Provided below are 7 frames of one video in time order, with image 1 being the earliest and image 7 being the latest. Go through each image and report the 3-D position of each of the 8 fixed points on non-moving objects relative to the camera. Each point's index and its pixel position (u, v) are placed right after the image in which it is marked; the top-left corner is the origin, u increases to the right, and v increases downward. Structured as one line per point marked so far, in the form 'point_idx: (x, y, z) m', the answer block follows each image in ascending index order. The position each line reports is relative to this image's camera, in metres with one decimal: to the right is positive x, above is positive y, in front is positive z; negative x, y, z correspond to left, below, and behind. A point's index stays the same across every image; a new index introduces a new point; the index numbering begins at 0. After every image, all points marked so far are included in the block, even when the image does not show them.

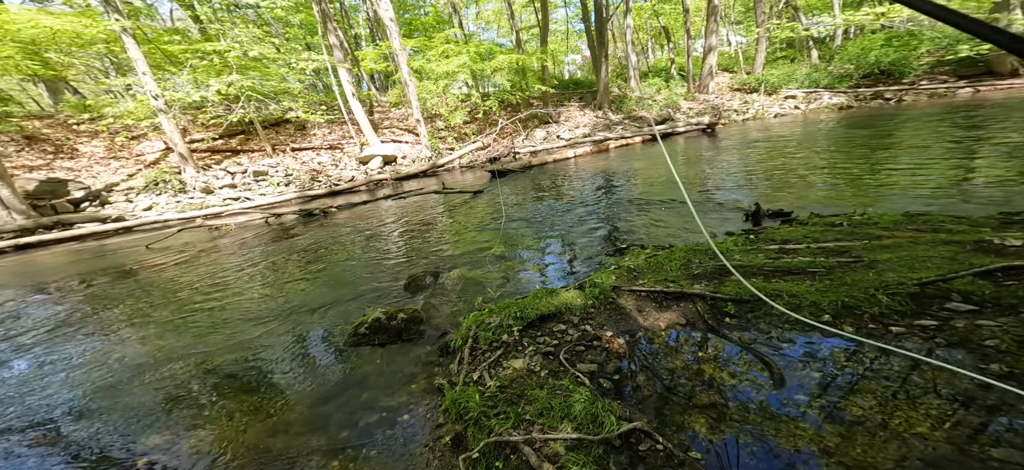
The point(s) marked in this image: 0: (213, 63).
0: (-9.5, +5.6, +14.0) m
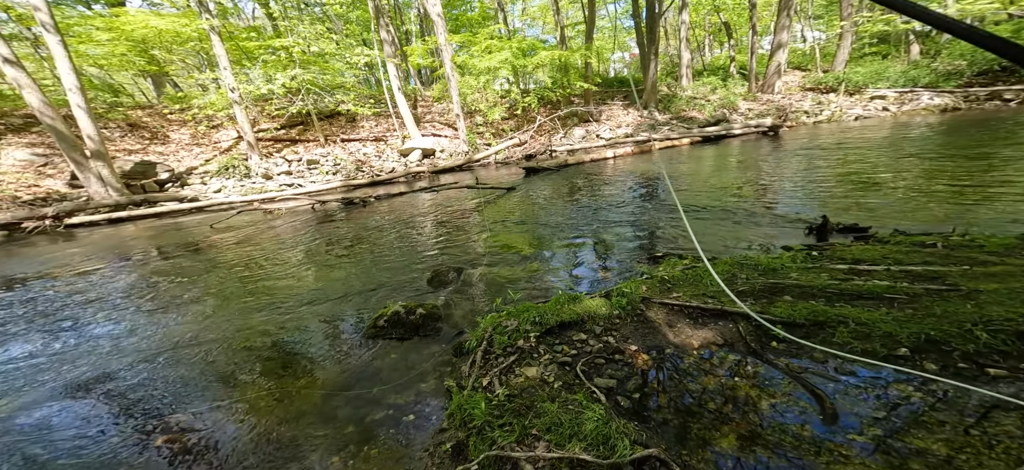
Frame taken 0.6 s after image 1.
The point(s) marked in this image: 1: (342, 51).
0: (-8.0, +6.1, +14.6) m
1: (-5.9, +6.4, +14.6) m
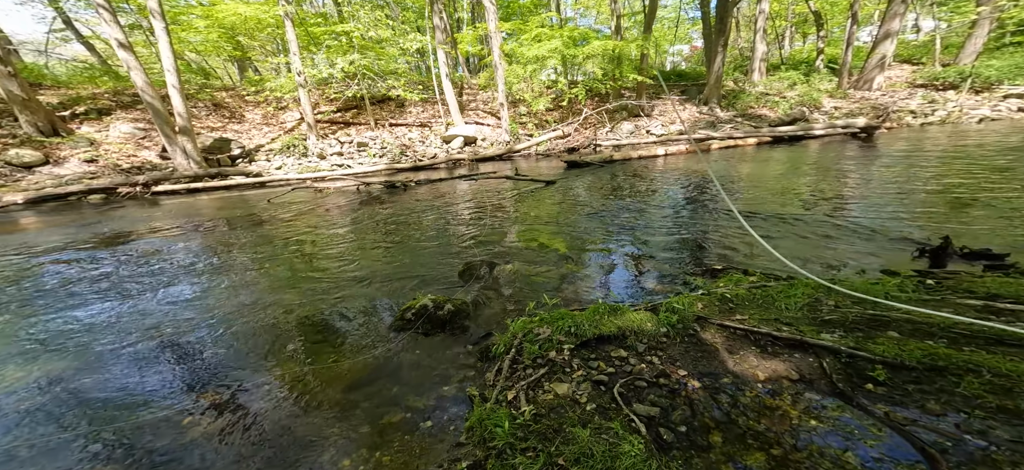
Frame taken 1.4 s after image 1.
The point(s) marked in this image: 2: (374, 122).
0: (-6.2, +6.8, +14.8) m
1: (-4.1, +7.0, +14.7) m
2: (-5.5, +4.4, +16.4) m
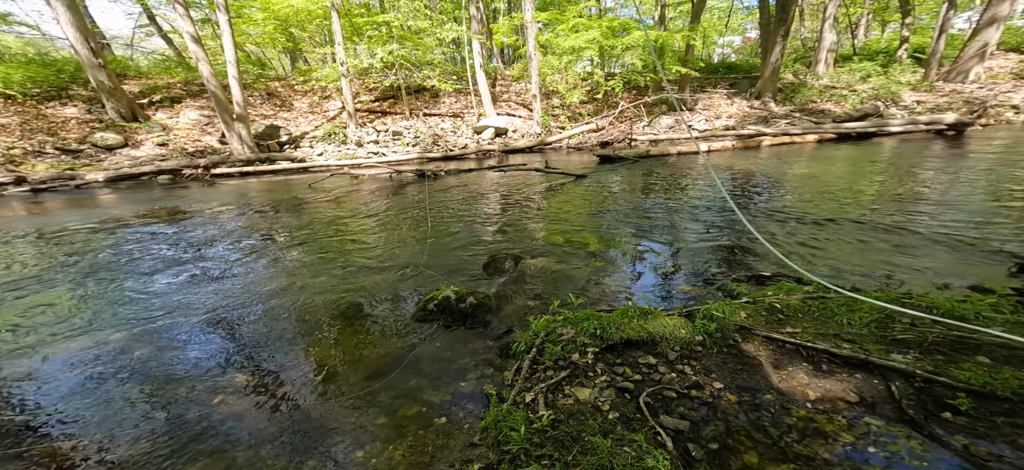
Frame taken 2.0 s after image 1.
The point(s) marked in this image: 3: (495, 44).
0: (-4.9, +7.2, +15.0) m
1: (-2.8, +7.3, +14.7) m
2: (-4.2, +4.9, +16.5) m
3: (-0.8, +8.8, +19.3) m
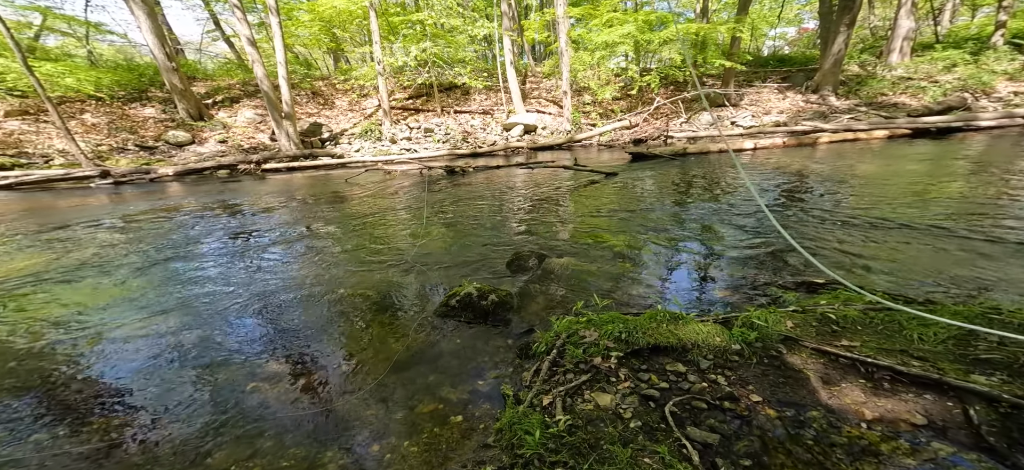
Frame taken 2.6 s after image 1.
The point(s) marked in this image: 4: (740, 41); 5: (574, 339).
0: (-3.8, +7.4, +15.2) m
1: (-1.7, +7.5, +14.7) m
2: (-3.0, +5.0, +16.7) m
3: (+0.6, +8.9, +19.2) m
4: (+7.5, +6.6, +14.4) m
5: (+0.4, -0.7, +2.9) m
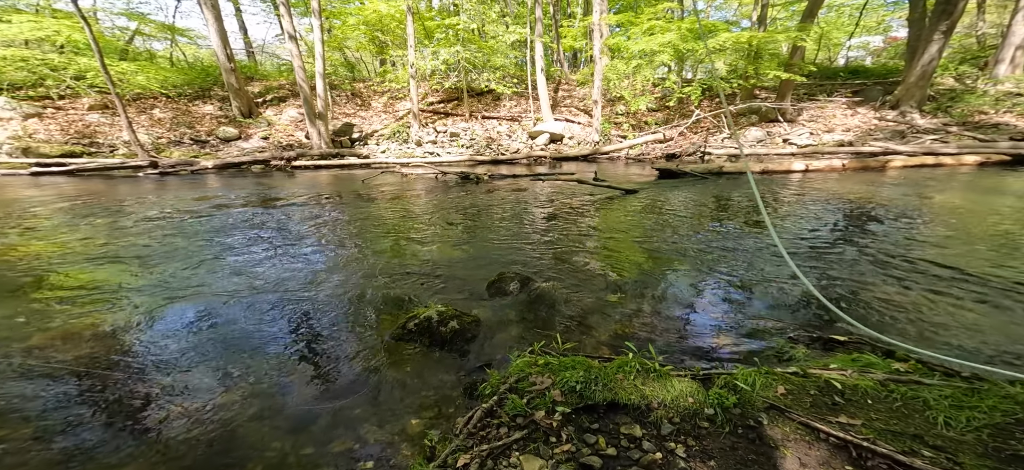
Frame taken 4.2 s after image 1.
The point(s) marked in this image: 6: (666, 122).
0: (-2.3, +7.2, +15.2) m
1: (-0.3, +7.2, +14.6) m
2: (-1.6, +4.8, +16.6) m
3: (+2.6, +8.4, +18.8) m
4: (+8.8, +5.7, +13.3) m
5: (+0.1, -0.9, +2.5) m
6: (+5.7, +4.0, +15.0) m
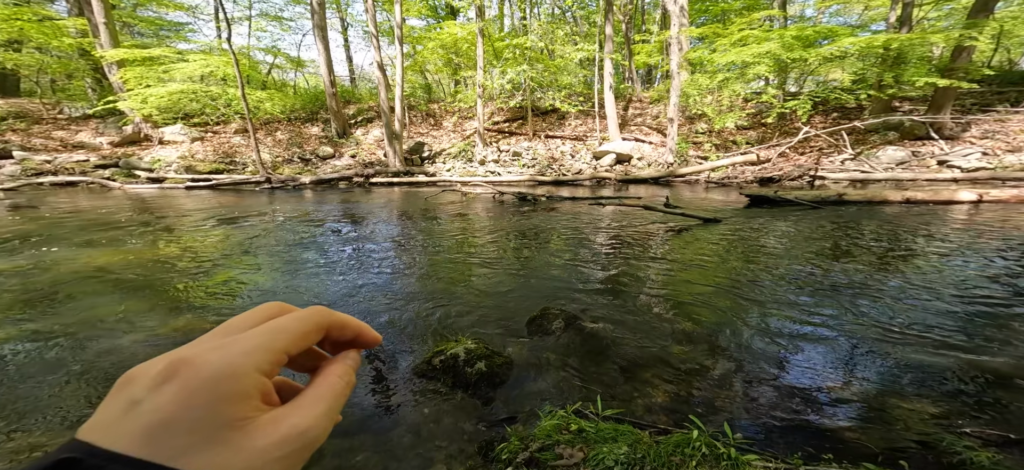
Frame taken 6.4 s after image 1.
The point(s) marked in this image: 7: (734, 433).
0: (+0.2, +6.5, +15.3) m
1: (+2.1, +6.4, +14.3) m
2: (+1.1, +3.9, +16.5) m
3: (+5.7, +7.2, +18.1) m
4: (+10.8, +4.6, +11.5) m
5: (+0.2, -1.0, +2.0) m
6: (+8.0, +2.9, +13.6) m
7: (+1.2, -1.0, +2.4) m
